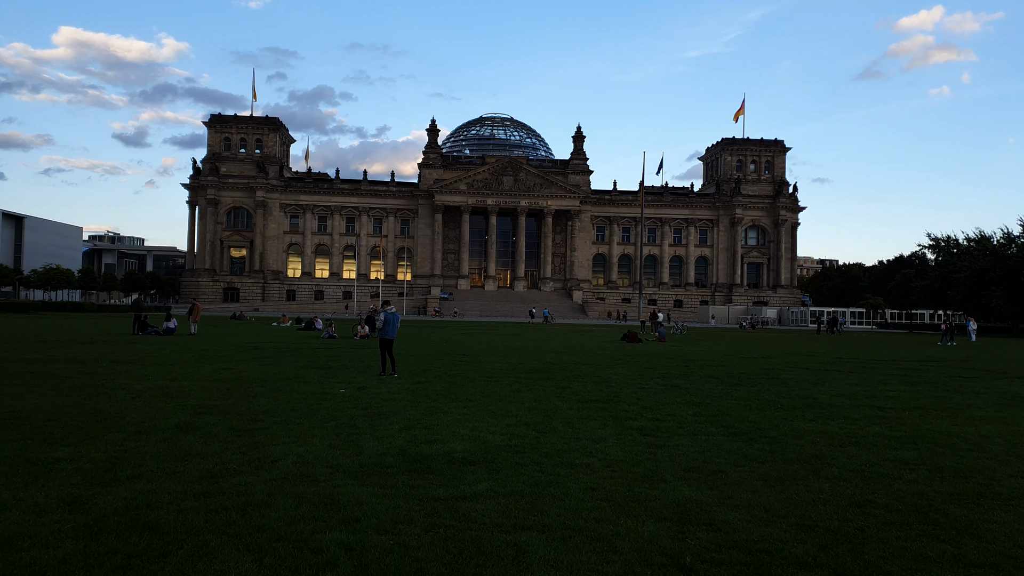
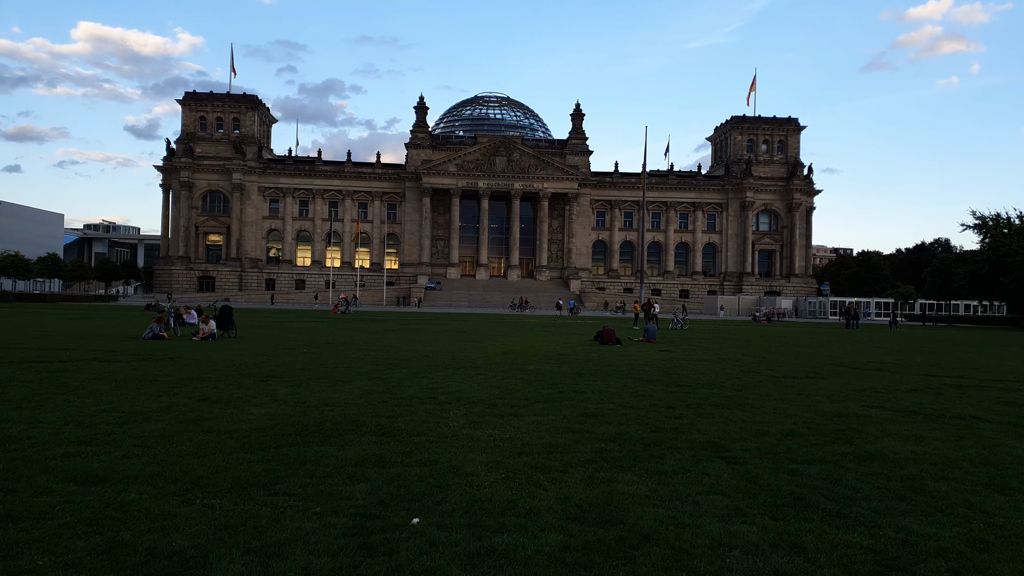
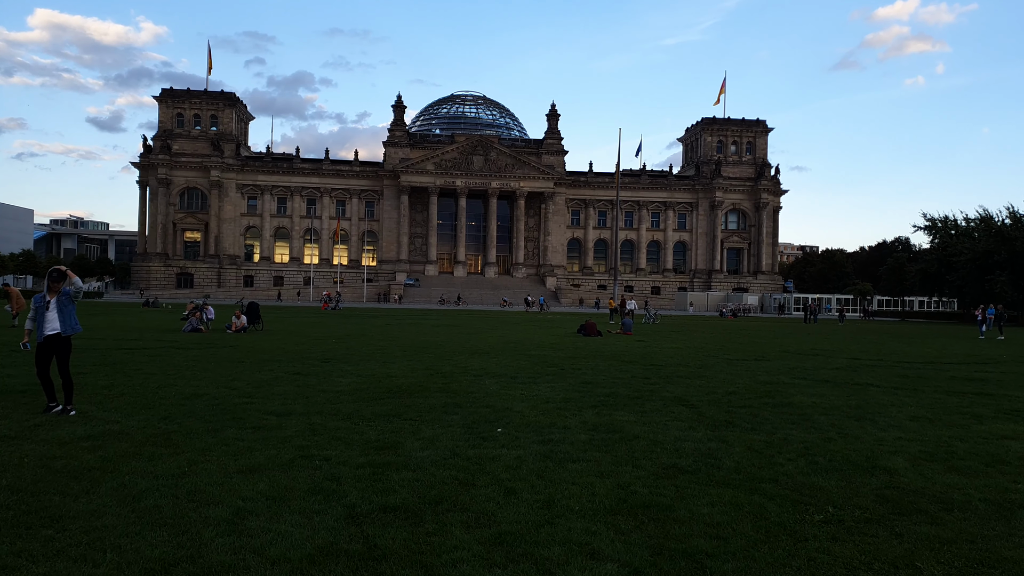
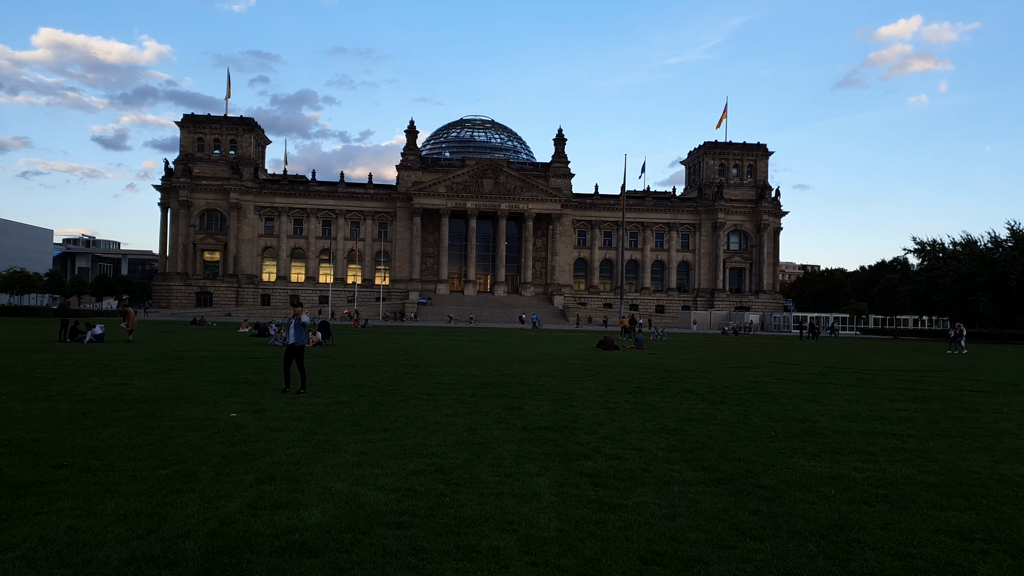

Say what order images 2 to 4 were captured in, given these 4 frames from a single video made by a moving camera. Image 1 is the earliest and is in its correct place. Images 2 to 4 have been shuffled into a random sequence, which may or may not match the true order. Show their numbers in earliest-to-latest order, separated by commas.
4, 3, 2
